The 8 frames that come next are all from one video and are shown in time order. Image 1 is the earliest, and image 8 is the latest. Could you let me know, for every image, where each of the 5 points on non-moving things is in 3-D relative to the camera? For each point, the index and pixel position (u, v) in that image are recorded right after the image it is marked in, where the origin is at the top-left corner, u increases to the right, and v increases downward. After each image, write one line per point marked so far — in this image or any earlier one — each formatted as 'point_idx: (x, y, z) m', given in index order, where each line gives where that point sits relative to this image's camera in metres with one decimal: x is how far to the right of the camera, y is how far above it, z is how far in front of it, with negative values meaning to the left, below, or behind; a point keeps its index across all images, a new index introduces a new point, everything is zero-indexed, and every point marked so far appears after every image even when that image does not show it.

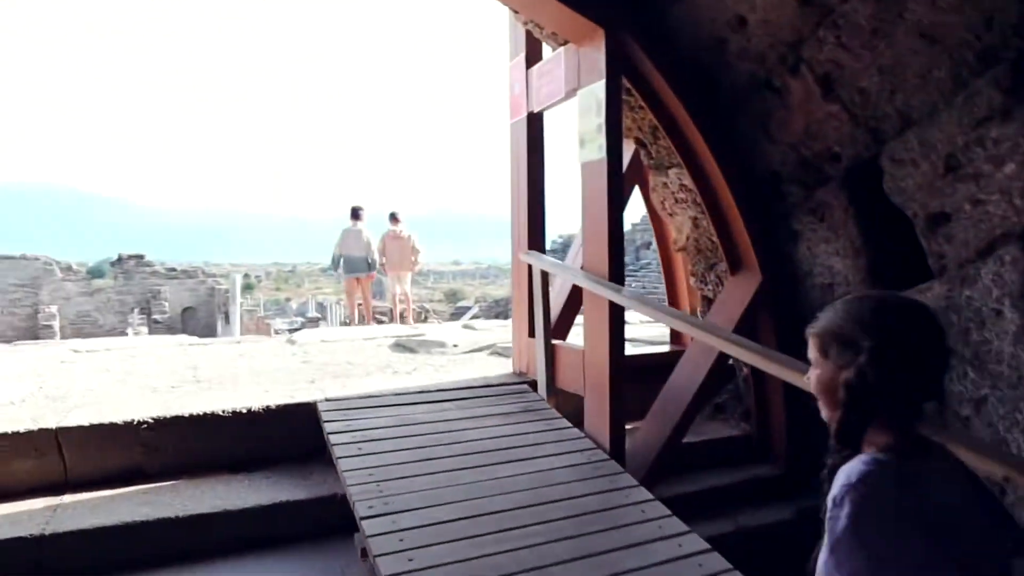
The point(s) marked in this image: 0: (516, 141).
0: (0.0, +0.8, +3.6) m
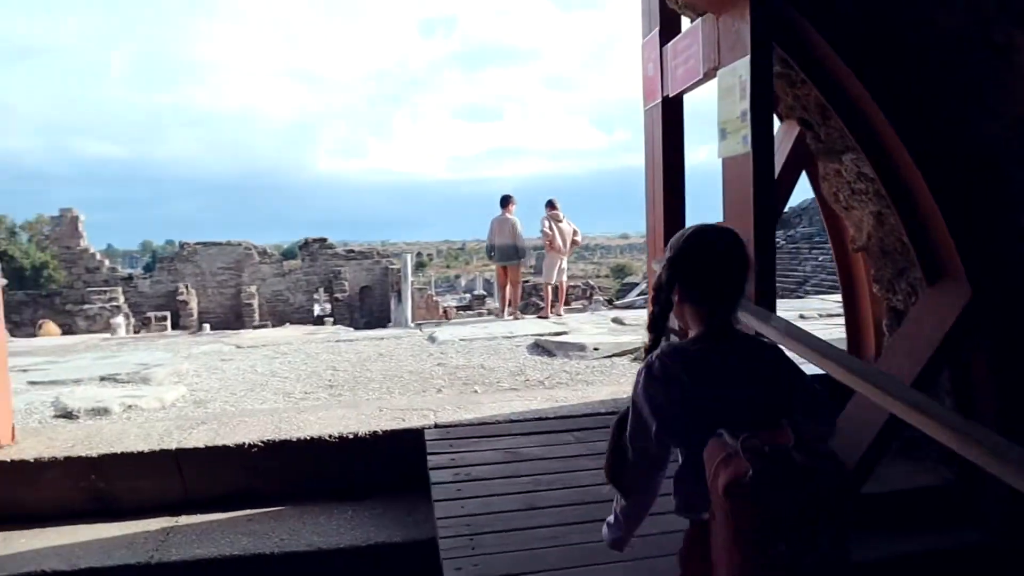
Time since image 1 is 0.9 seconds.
0: (+0.6, +0.7, +3.2) m
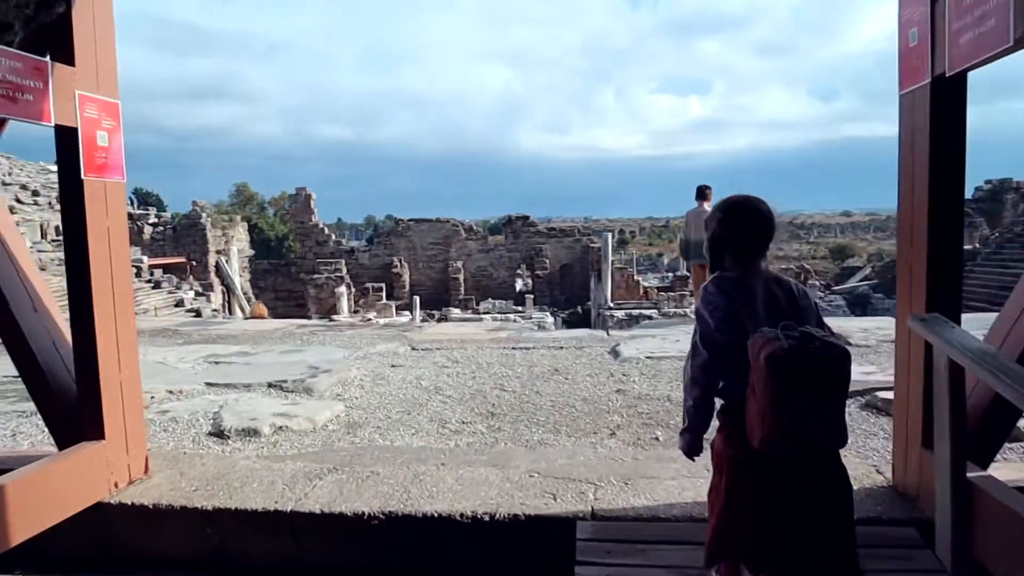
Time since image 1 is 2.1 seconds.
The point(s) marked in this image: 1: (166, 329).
0: (+1.3, +0.6, +2.3) m
1: (-3.3, -0.5, +6.9) m
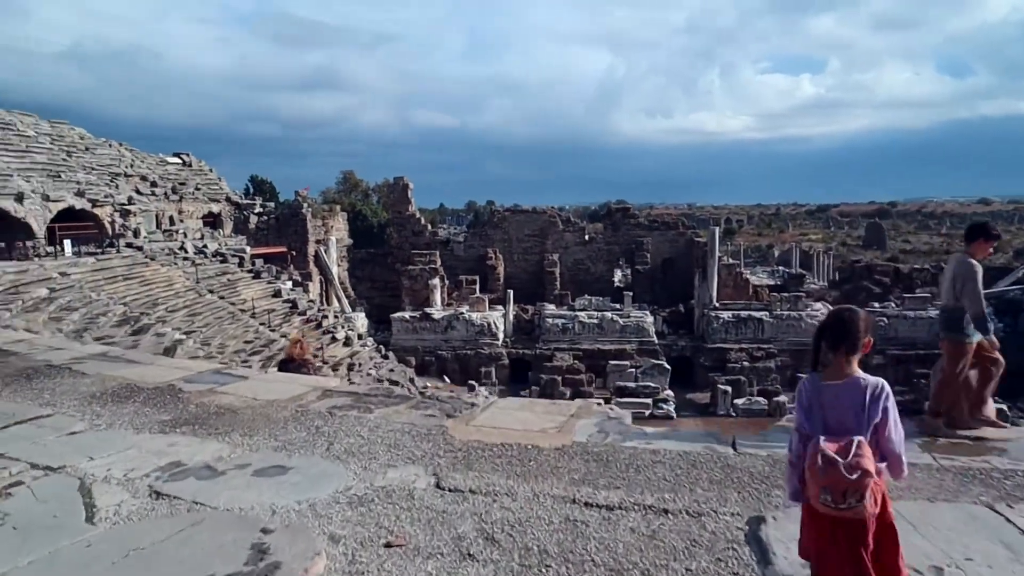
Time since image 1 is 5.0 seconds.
0: (+1.3, -0.1, +0.3) m
1: (-2.6, -0.9, +5.5) m
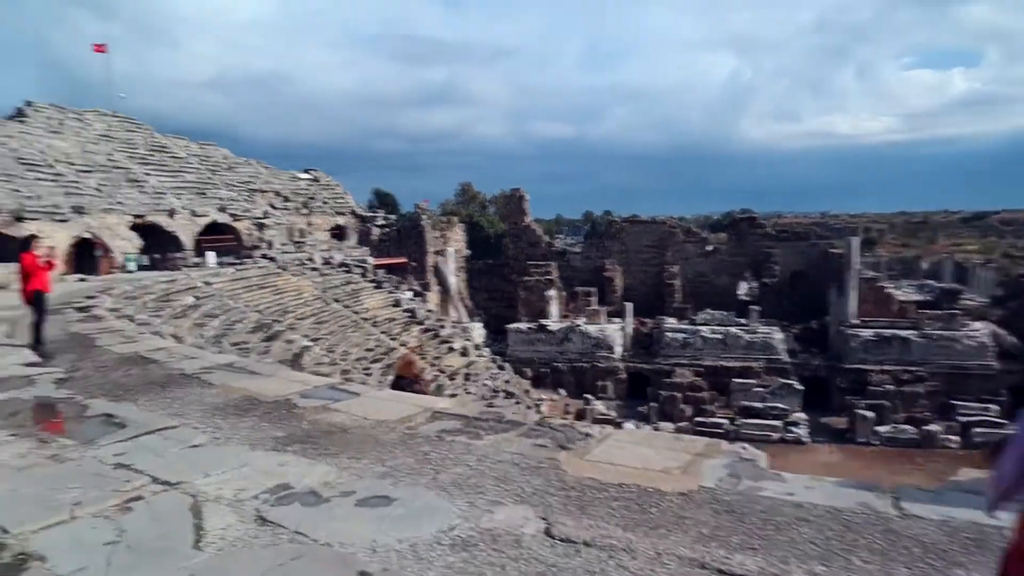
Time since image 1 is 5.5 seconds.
0: (+1.3, -0.2, -0.3) m
1: (-1.8, -1.0, +5.5) m
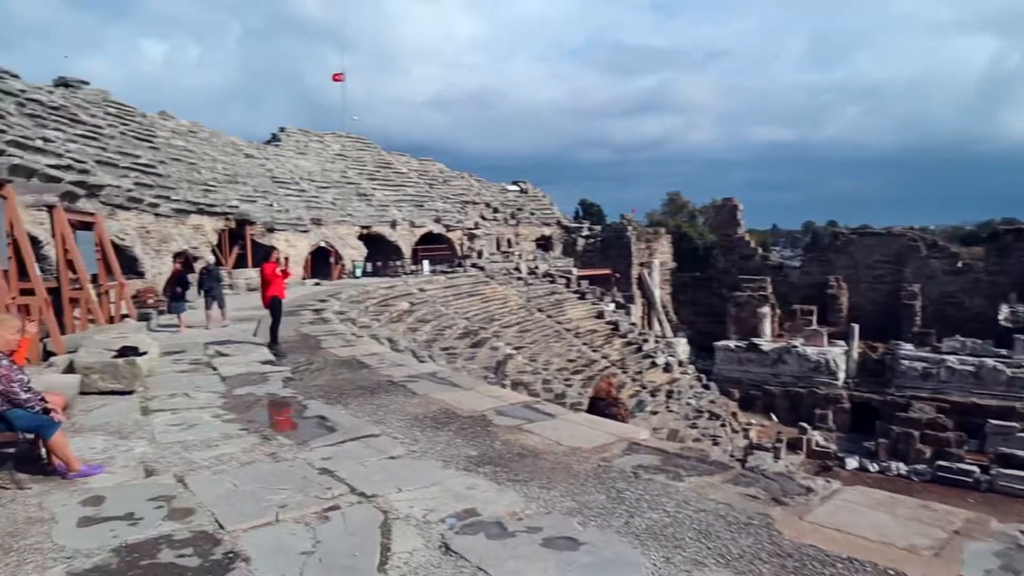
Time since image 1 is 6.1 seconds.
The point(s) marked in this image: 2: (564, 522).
0: (+1.0, -0.3, -0.9) m
1: (-0.3, -1.2, +5.5) m
2: (+0.3, -1.3, +3.8) m
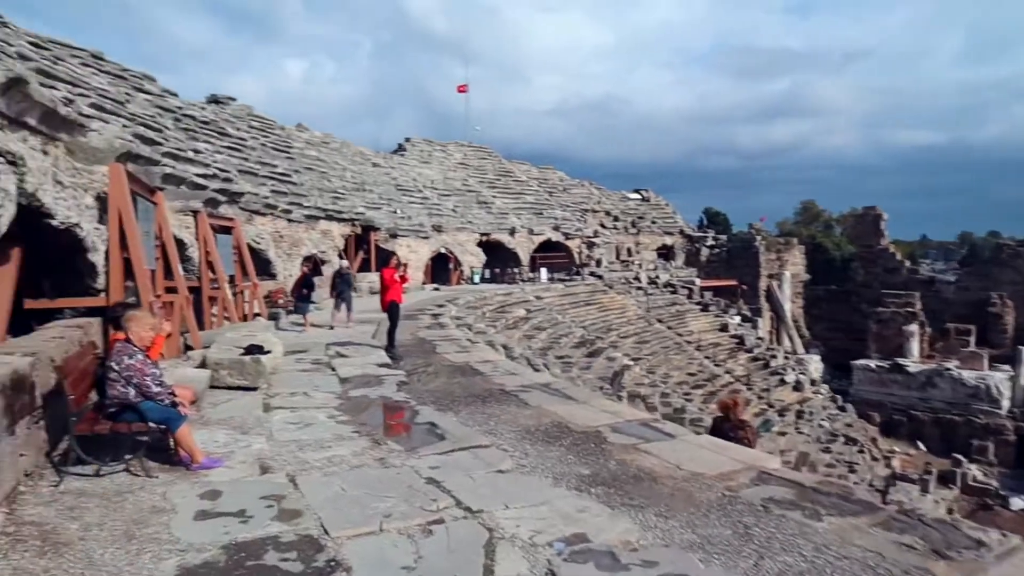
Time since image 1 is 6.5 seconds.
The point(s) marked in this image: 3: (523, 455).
0: (+0.8, -0.3, -1.4) m
1: (+0.6, -1.2, +5.1) m
2: (+0.8, -1.3, +3.5) m
3: (+0.1, -1.2, +5.2) m
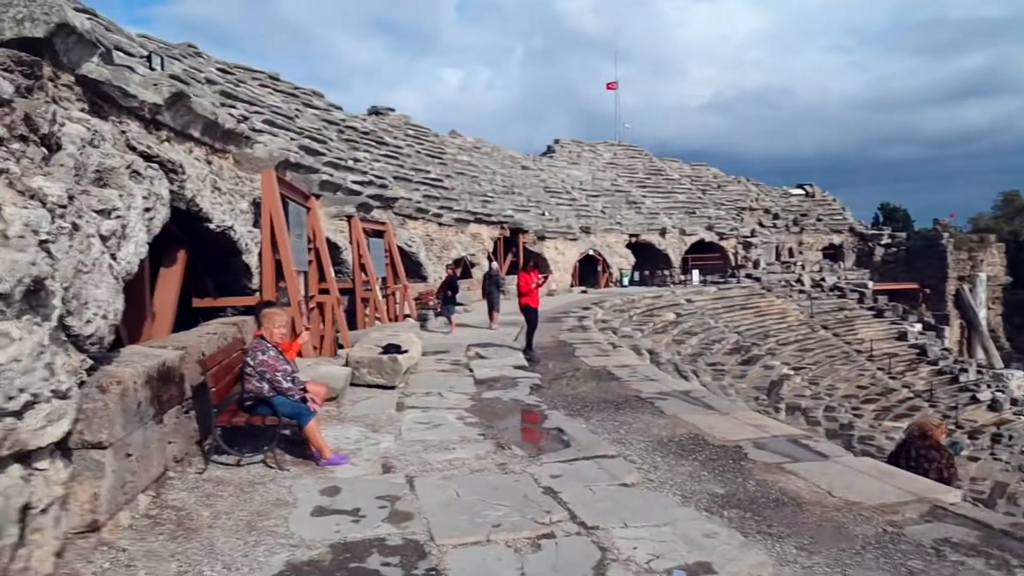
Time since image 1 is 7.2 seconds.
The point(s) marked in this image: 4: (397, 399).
0: (+0.2, -0.2, -1.7) m
1: (+1.4, -1.2, +4.7) m
2: (+1.3, -1.3, +3.0) m
3: (+1.0, -1.2, +4.8) m
4: (-1.1, -1.0, +6.6) m
